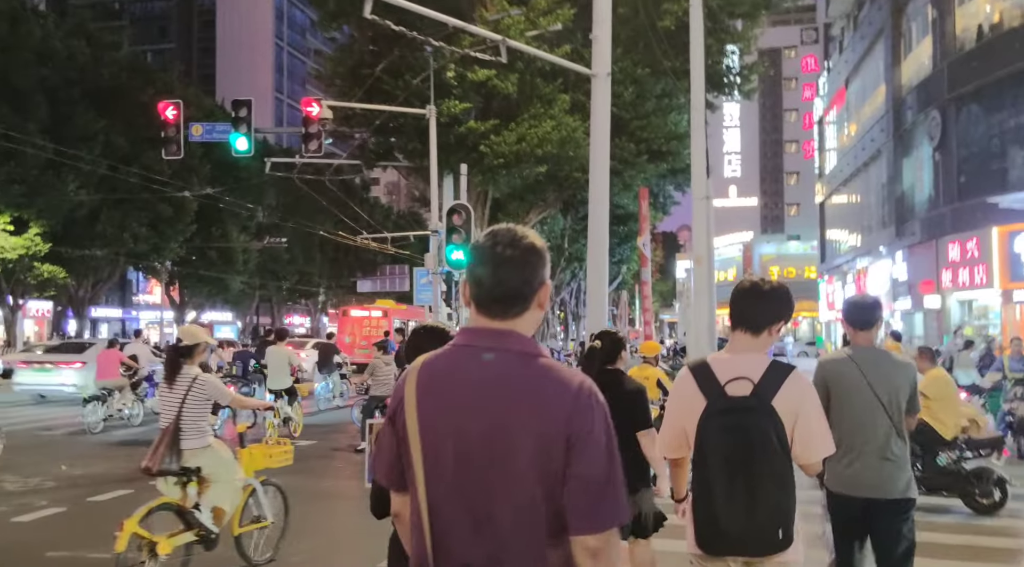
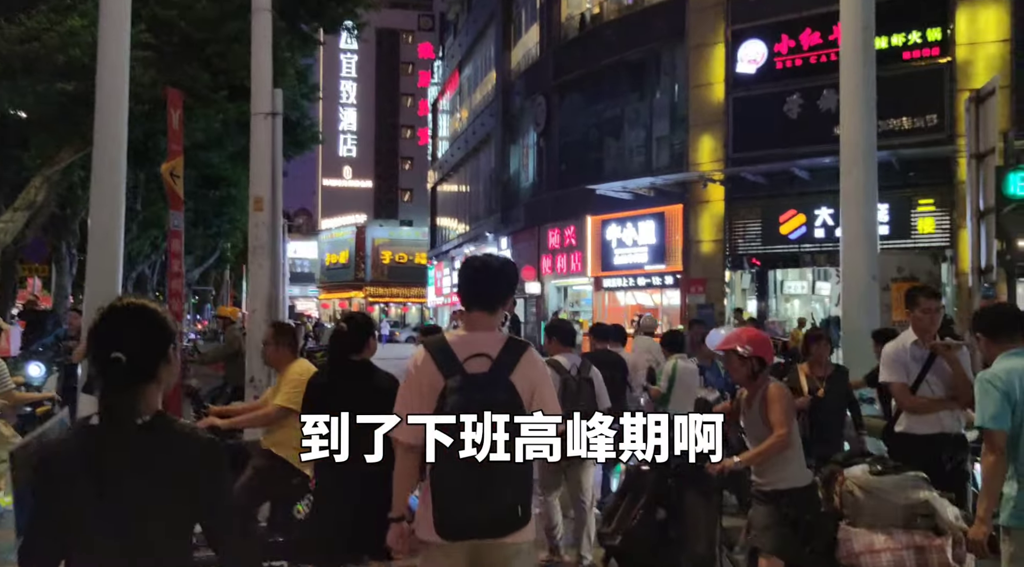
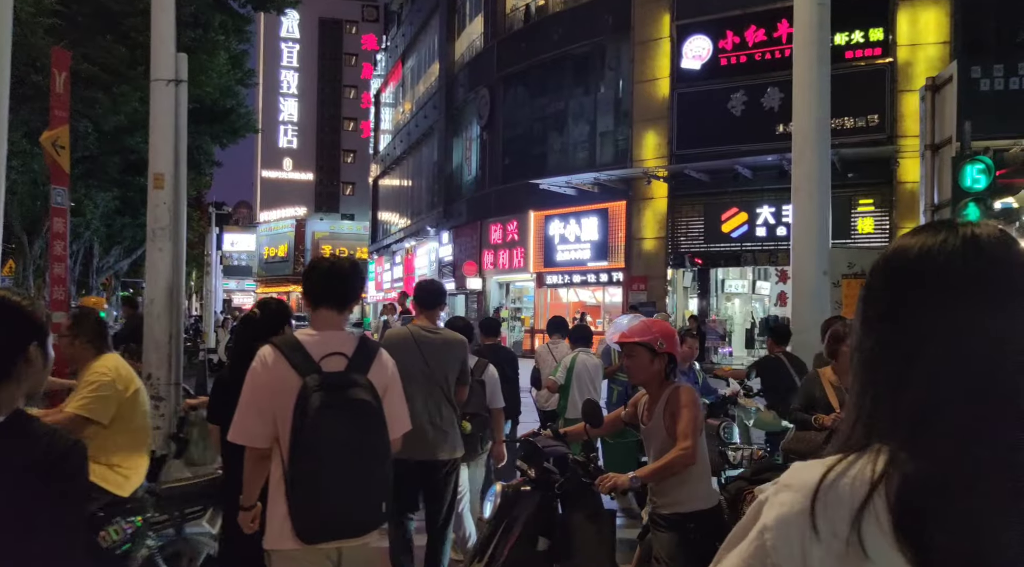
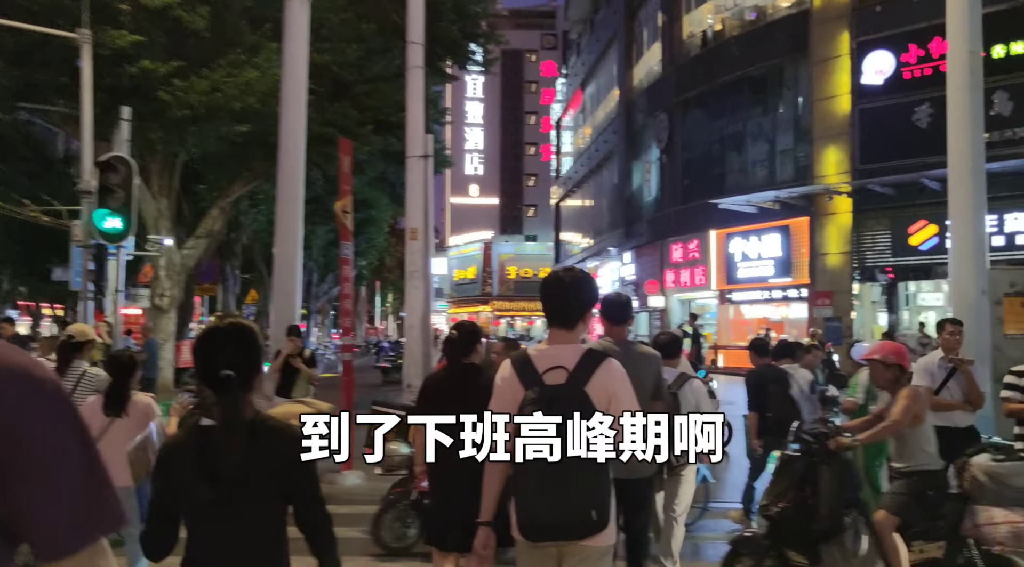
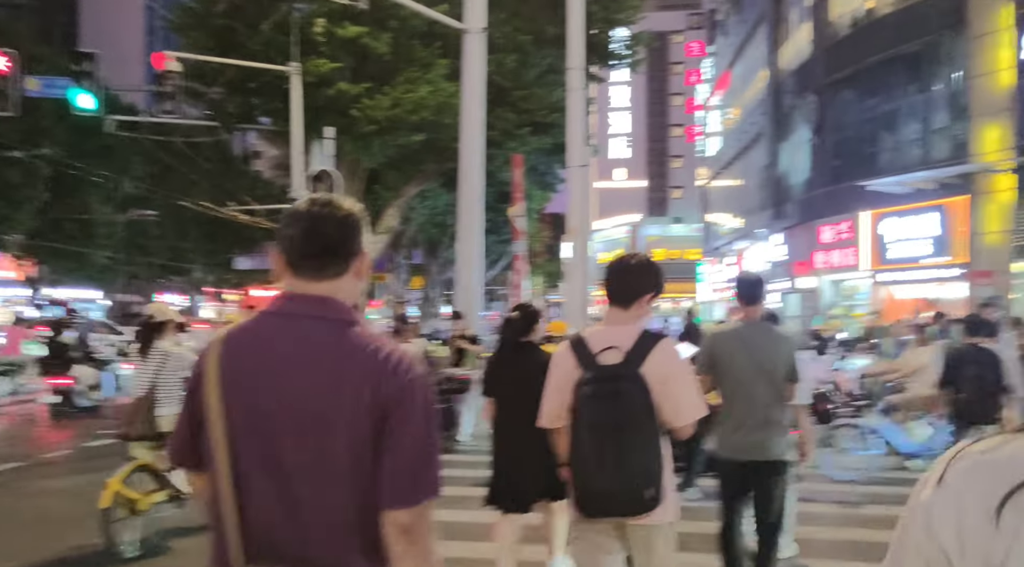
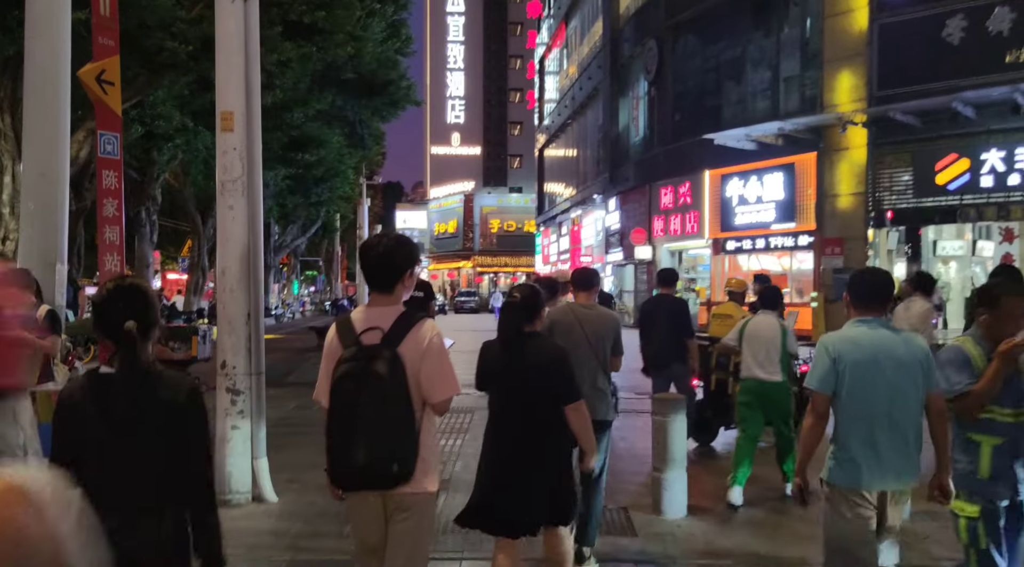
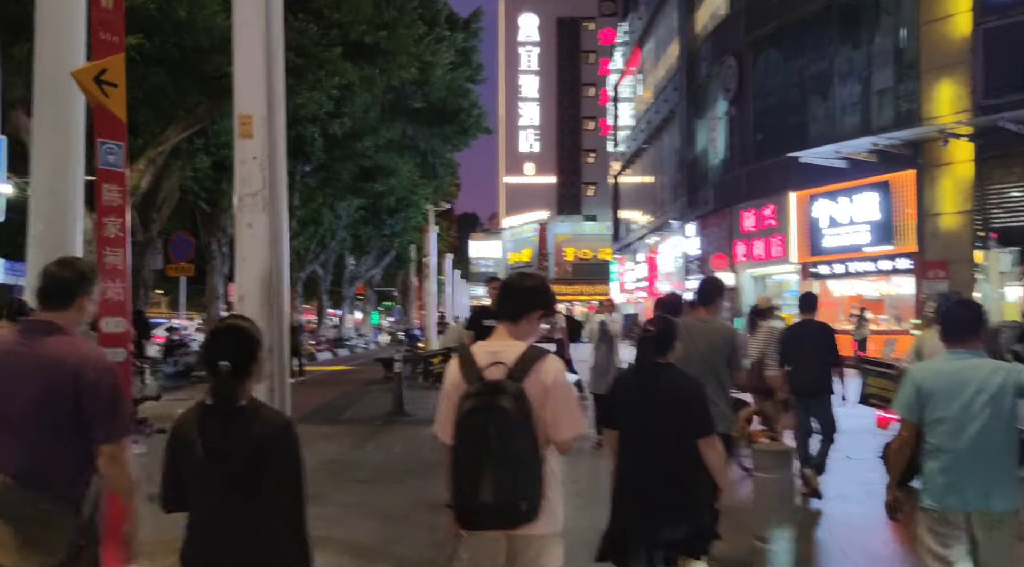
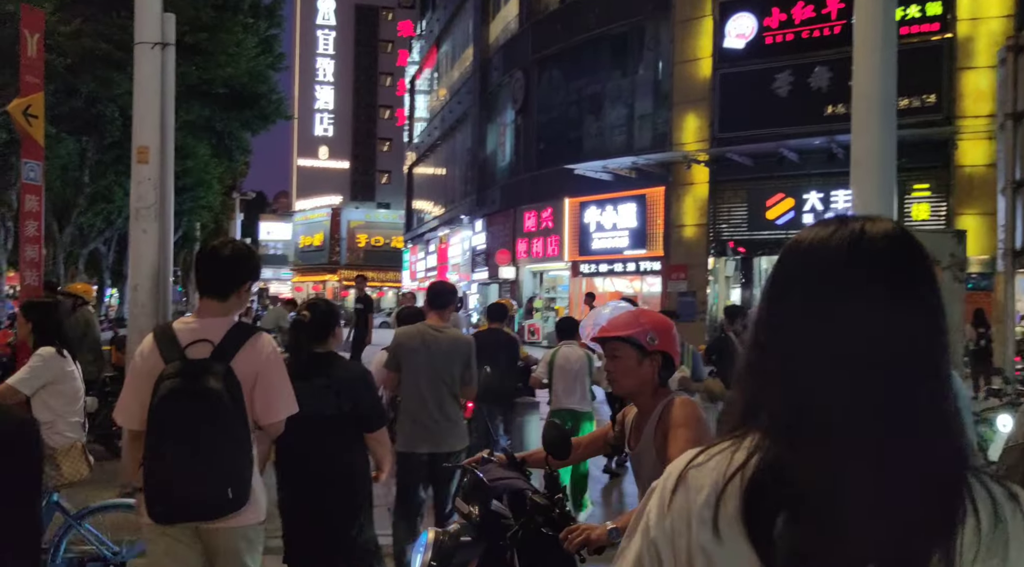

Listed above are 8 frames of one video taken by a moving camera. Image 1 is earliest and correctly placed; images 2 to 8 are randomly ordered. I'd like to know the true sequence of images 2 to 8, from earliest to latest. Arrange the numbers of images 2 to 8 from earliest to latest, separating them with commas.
5, 4, 2, 3, 8, 6, 7
